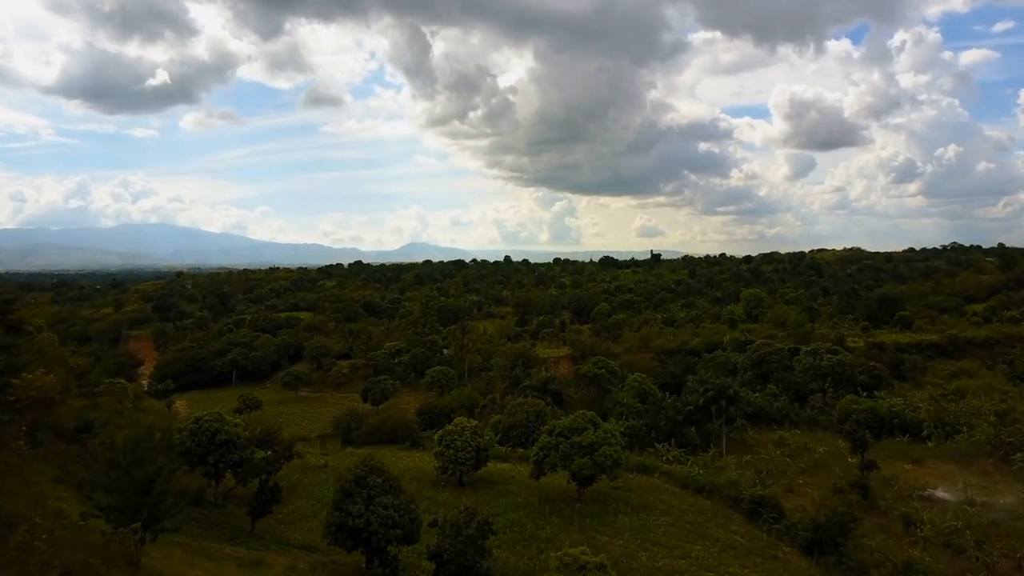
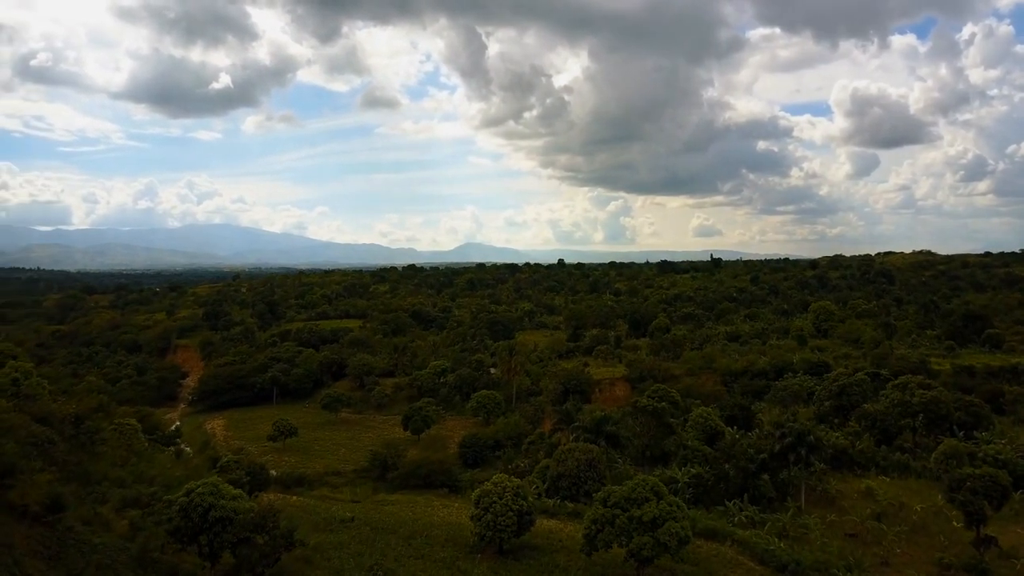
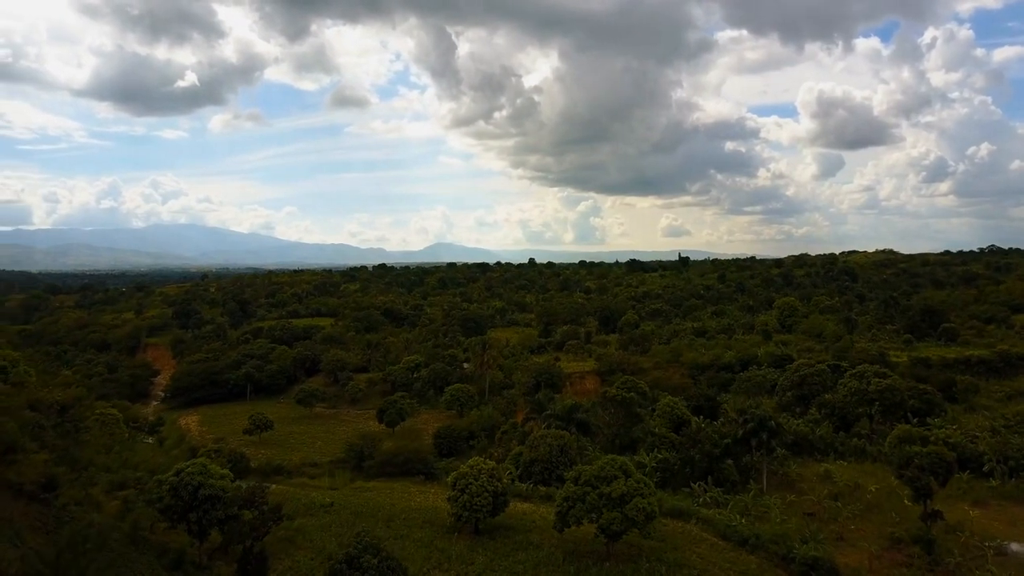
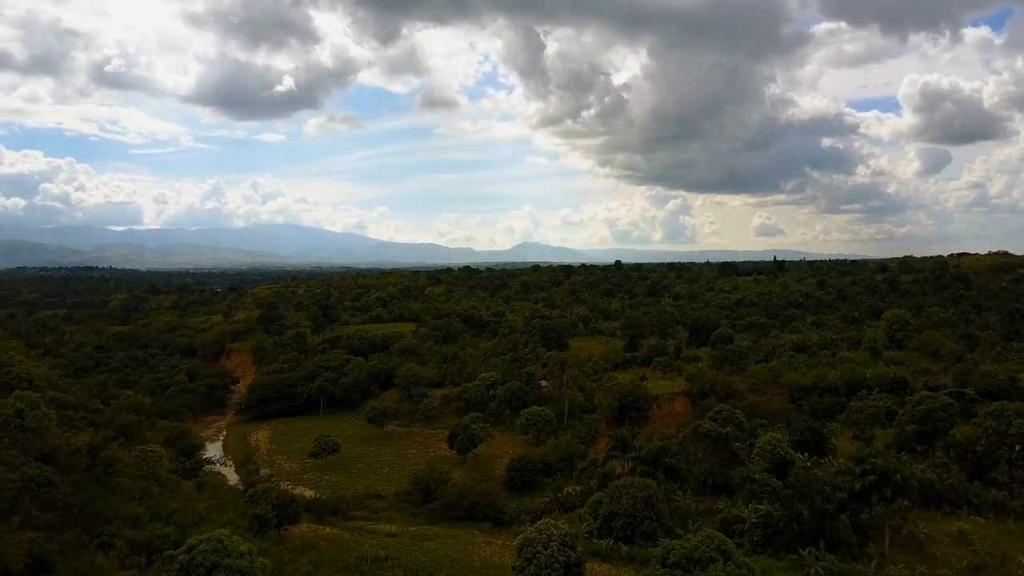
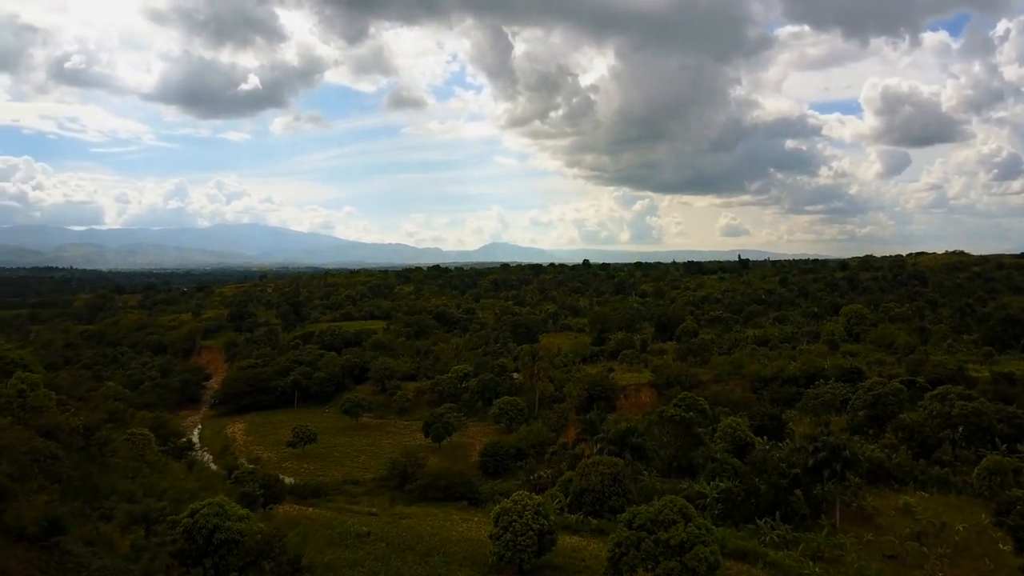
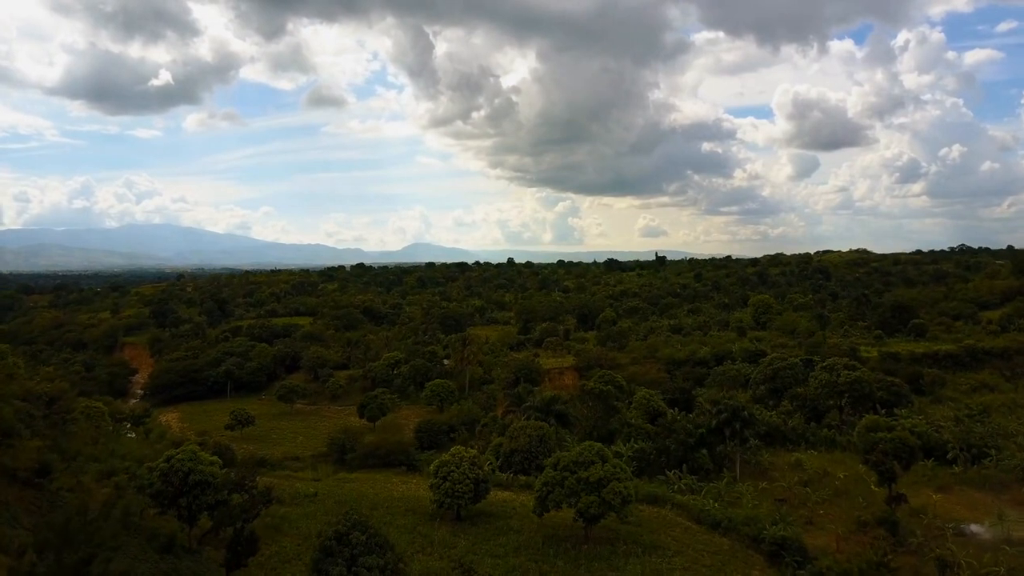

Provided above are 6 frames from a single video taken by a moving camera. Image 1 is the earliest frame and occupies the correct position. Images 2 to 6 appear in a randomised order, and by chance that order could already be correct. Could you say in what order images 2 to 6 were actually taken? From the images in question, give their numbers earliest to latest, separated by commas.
6, 3, 2, 5, 4
